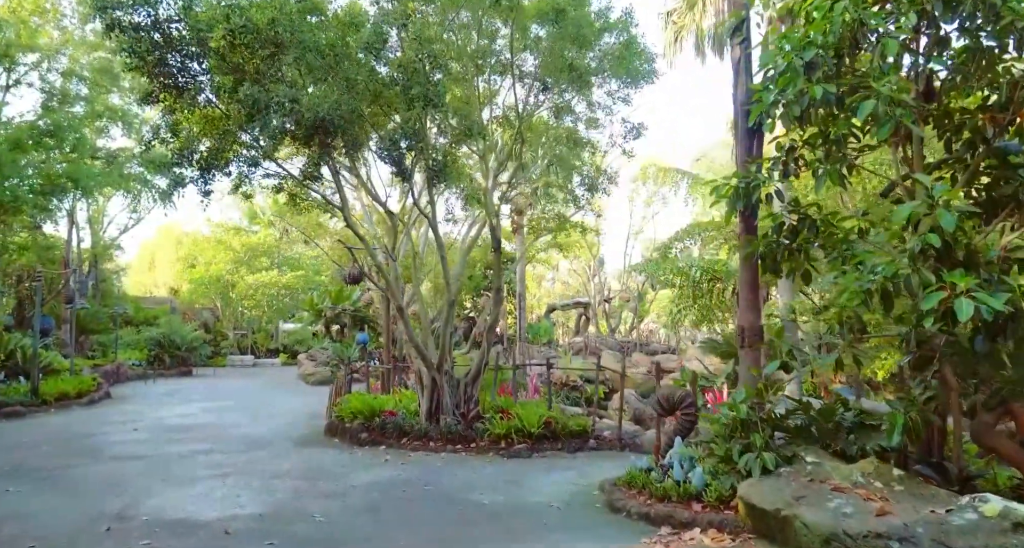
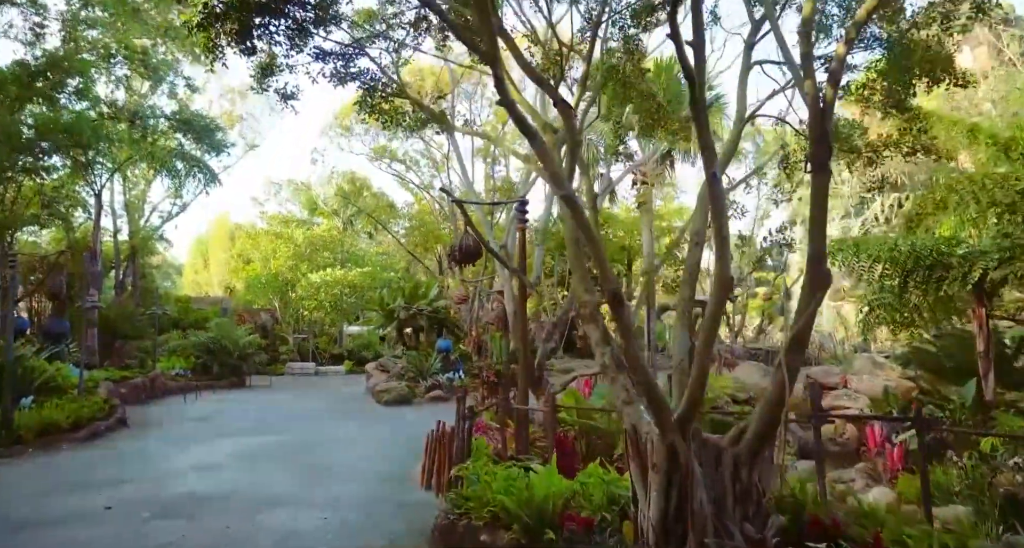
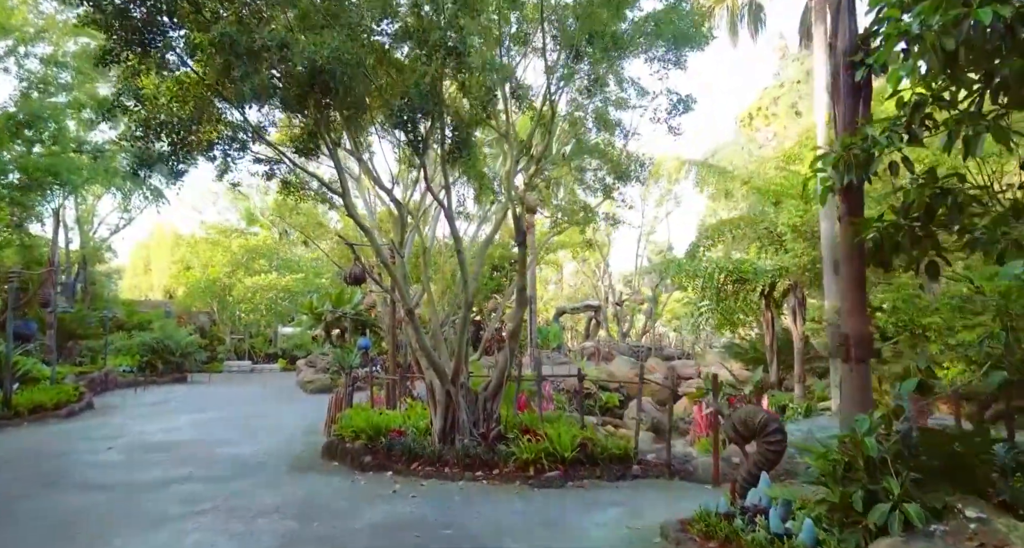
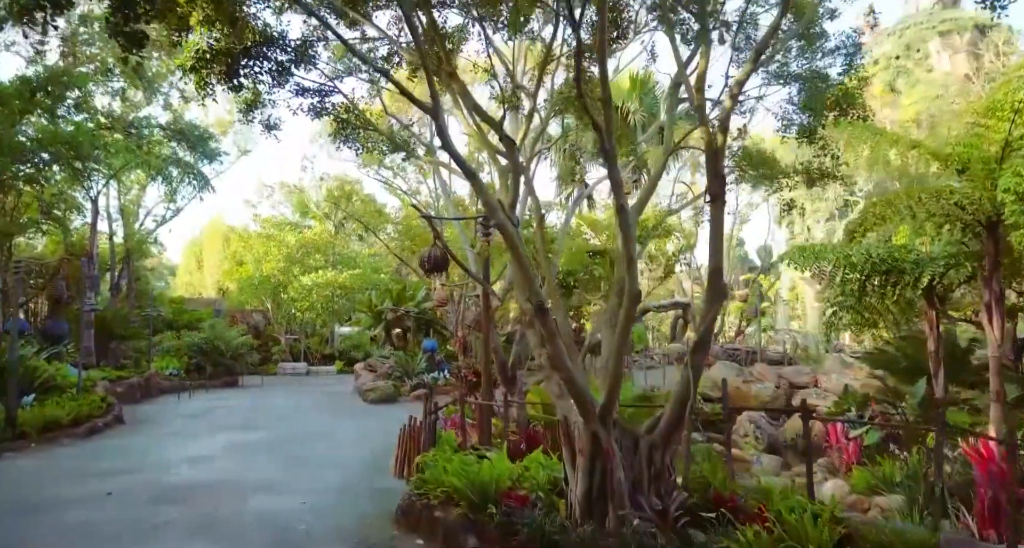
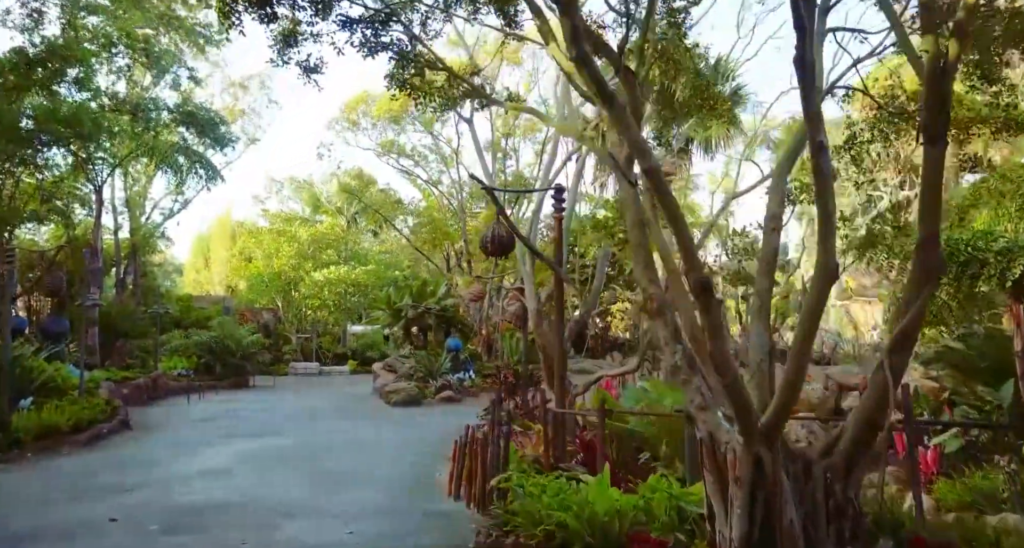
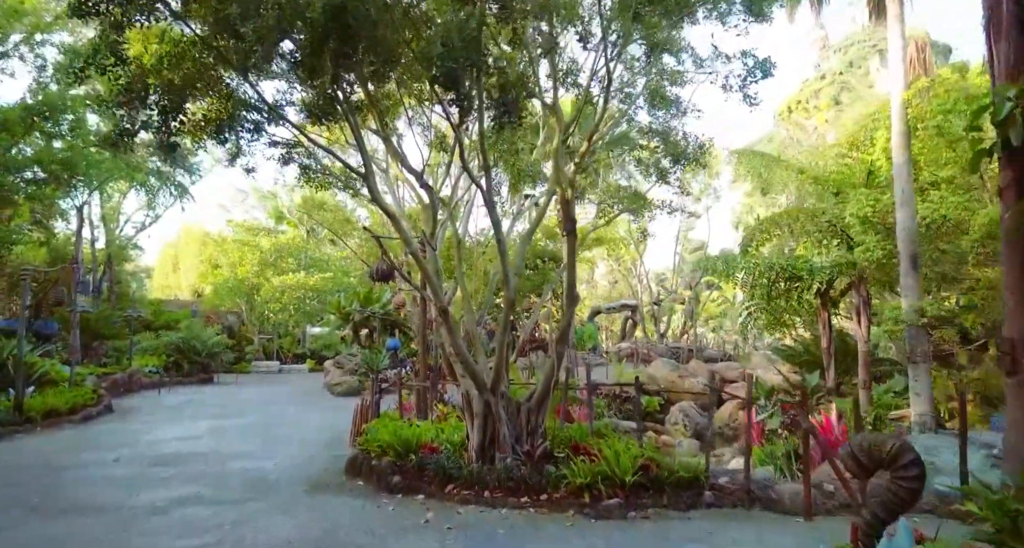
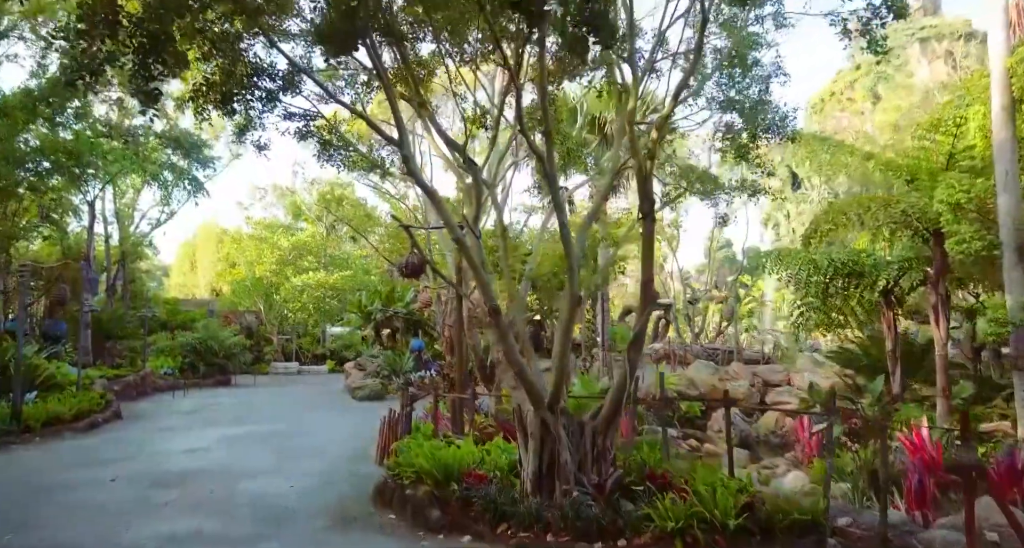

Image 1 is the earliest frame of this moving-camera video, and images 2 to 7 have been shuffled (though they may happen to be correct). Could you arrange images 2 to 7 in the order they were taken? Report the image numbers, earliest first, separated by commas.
3, 6, 7, 4, 2, 5
